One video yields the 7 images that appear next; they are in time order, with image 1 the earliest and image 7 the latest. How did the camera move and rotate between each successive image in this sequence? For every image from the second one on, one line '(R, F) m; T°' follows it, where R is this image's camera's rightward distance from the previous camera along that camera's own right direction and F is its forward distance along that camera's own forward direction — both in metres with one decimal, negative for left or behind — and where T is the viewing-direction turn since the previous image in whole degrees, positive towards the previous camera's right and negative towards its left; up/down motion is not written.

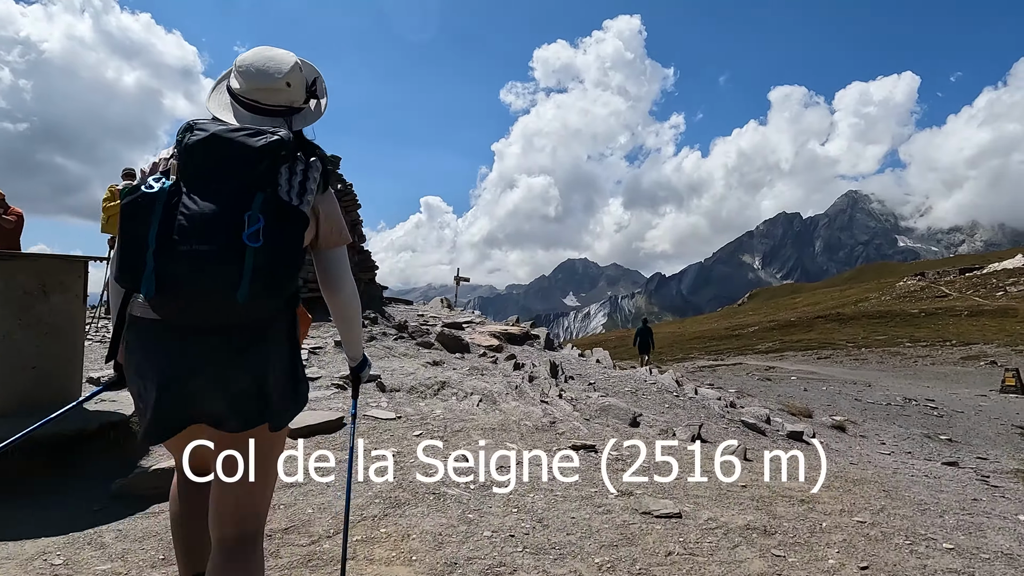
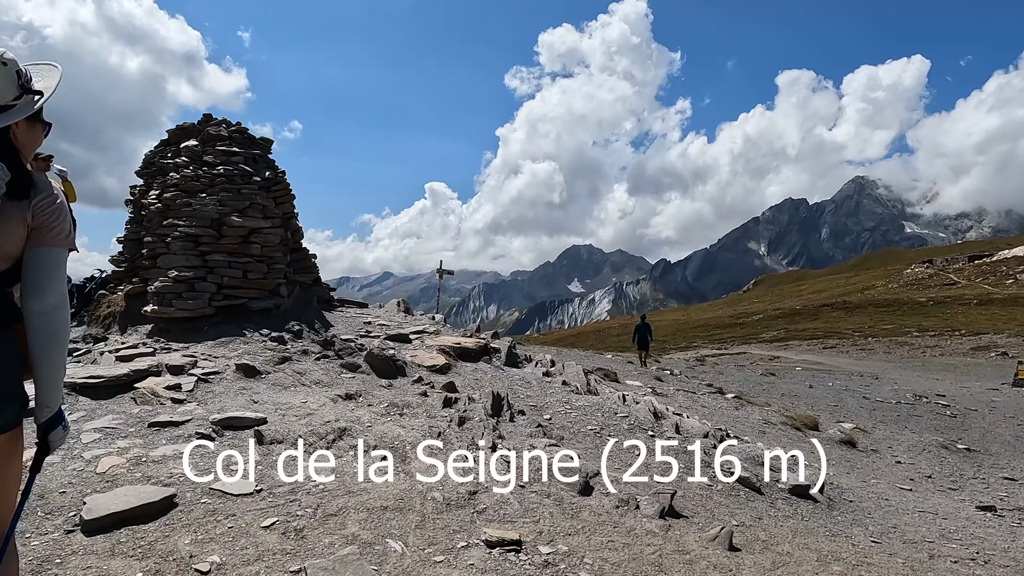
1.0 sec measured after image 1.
(+0.8, +1.8) m; 0°
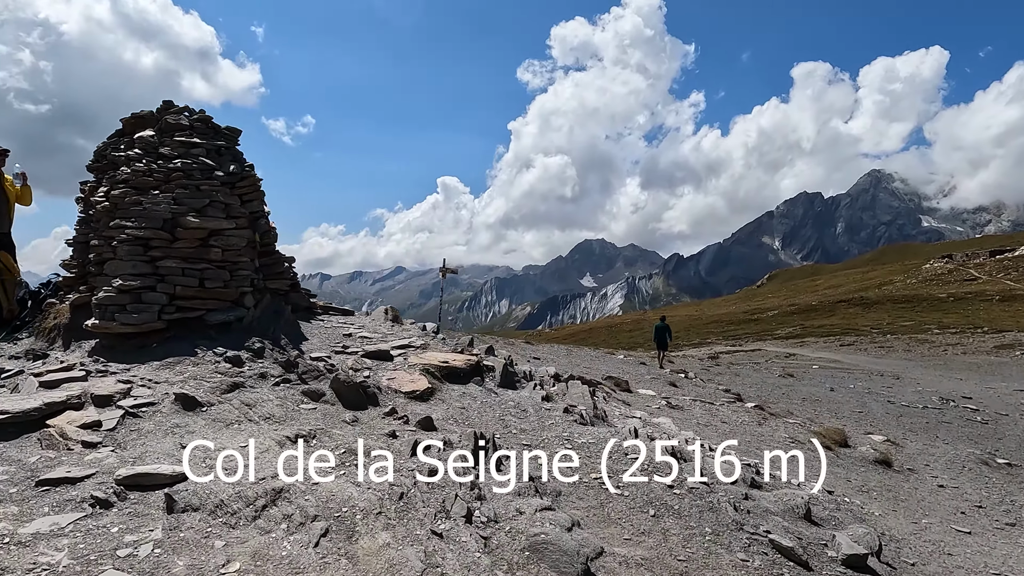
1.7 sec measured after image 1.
(+0.2, +1.3) m; -1°
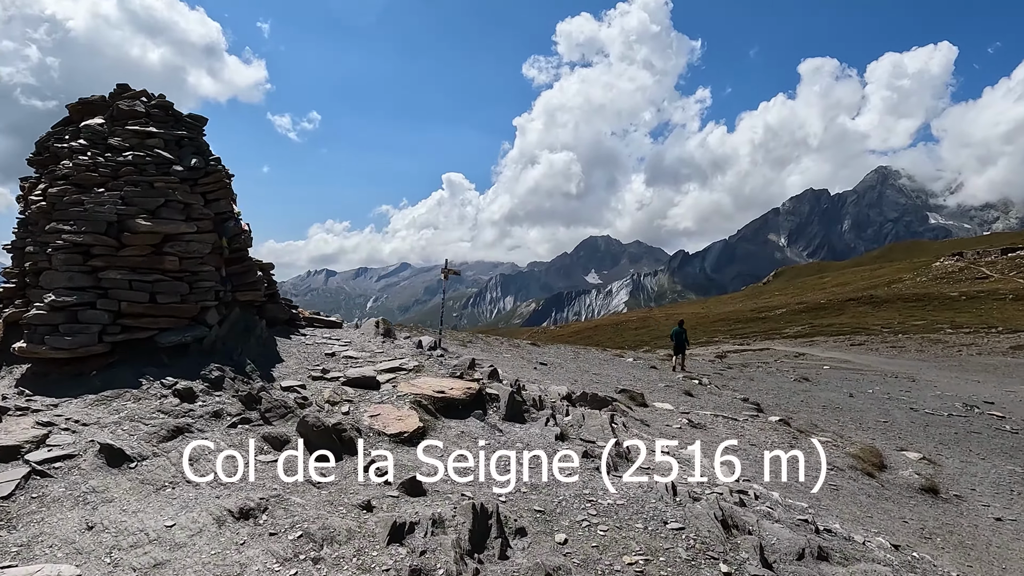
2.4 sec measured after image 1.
(0.0, +1.3) m; 0°
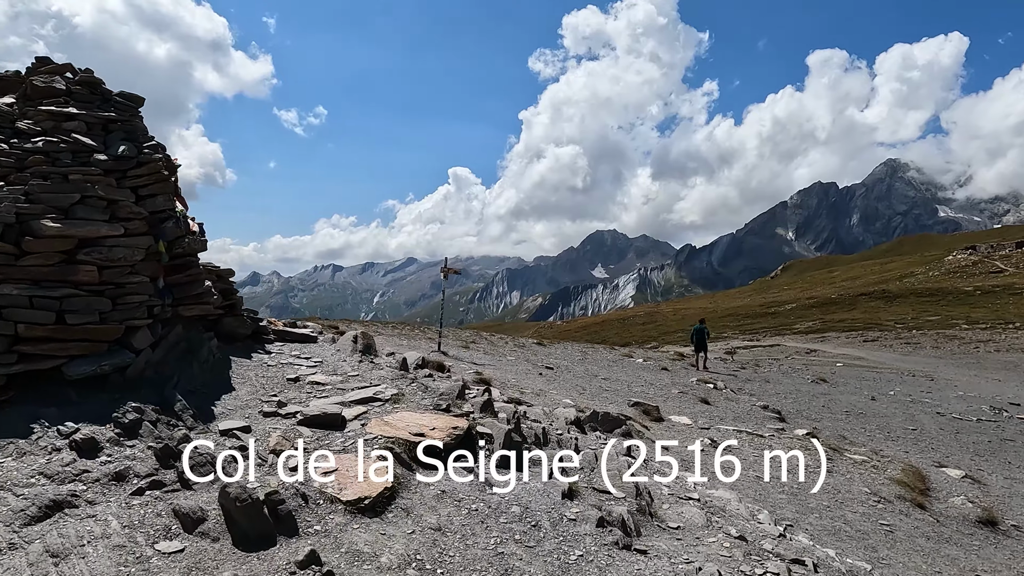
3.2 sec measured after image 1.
(+0.1, +1.4) m; -1°
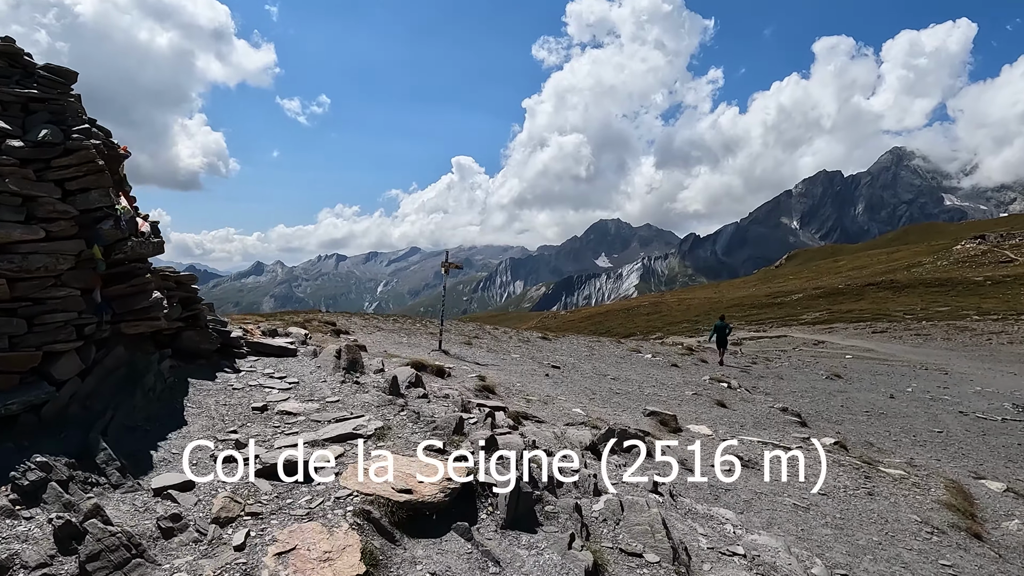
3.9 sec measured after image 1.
(0.0, +1.2) m; 0°
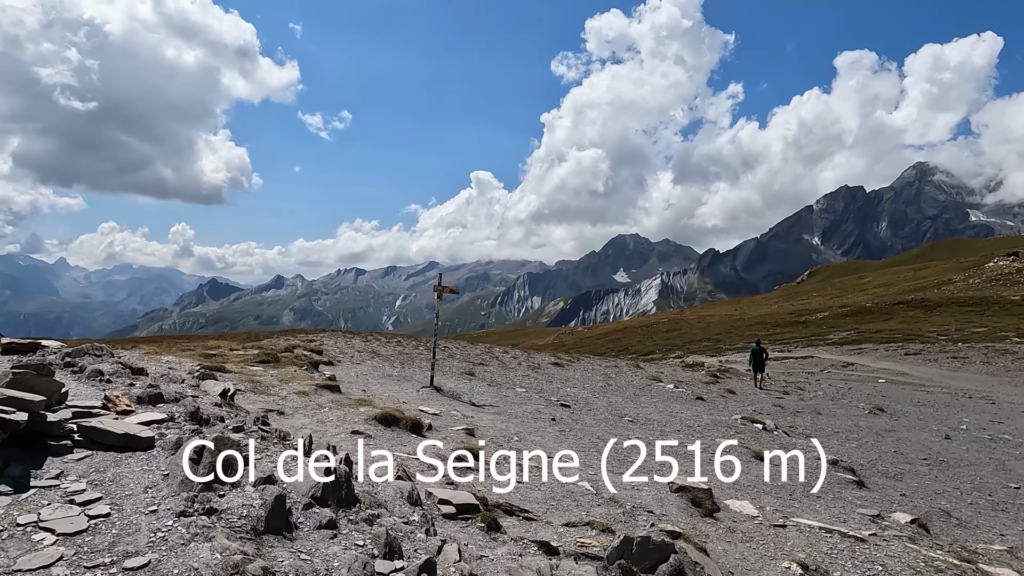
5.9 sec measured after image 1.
(+0.4, +2.9) m; -2°
